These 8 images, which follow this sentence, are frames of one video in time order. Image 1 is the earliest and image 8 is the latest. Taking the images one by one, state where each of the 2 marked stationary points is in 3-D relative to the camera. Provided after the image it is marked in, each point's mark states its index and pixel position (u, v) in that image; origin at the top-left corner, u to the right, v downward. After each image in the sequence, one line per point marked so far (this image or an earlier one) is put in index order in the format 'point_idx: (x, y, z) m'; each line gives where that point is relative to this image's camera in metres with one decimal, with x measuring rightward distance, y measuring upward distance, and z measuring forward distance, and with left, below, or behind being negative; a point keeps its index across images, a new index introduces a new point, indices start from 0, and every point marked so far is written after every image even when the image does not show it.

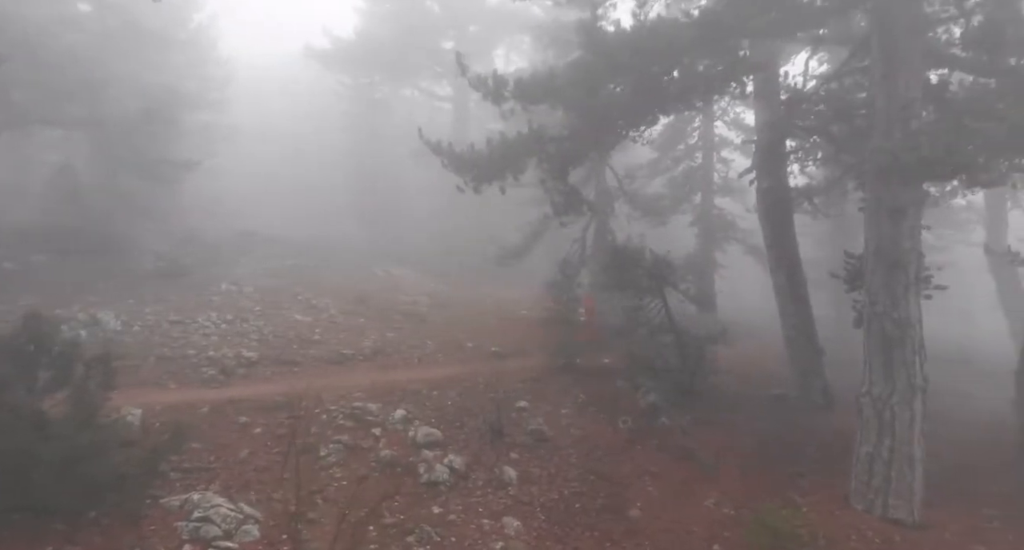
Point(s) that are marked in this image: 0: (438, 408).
0: (-1.1, -2.0, +9.9) m
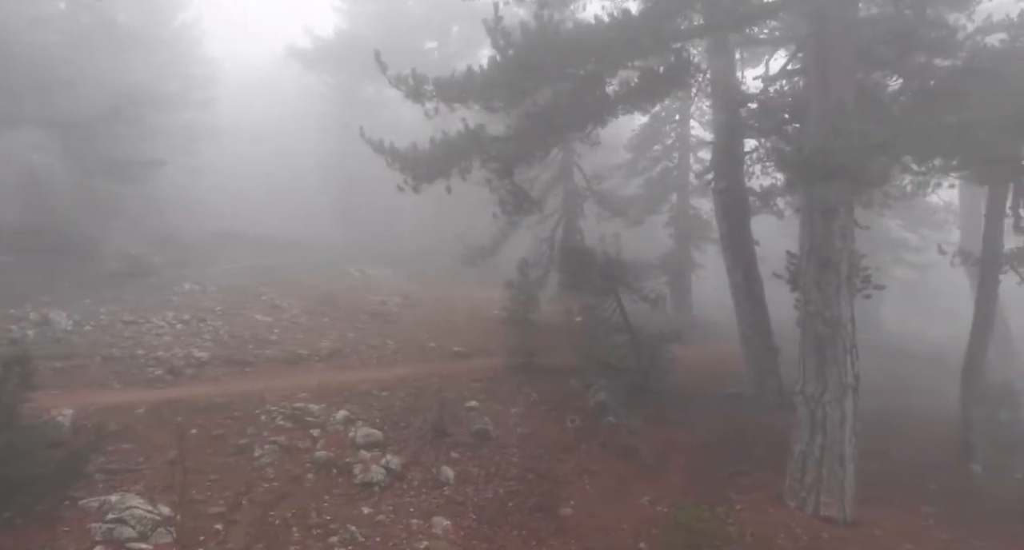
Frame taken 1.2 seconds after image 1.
0: (-1.9, -2.0, +9.9) m
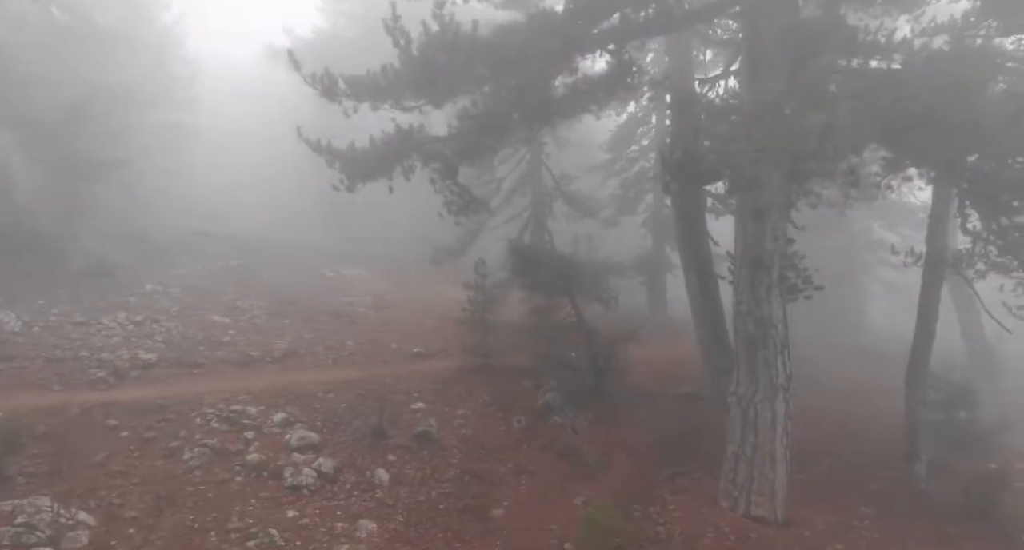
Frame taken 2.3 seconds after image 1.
0: (-2.8, -2.0, +9.8) m
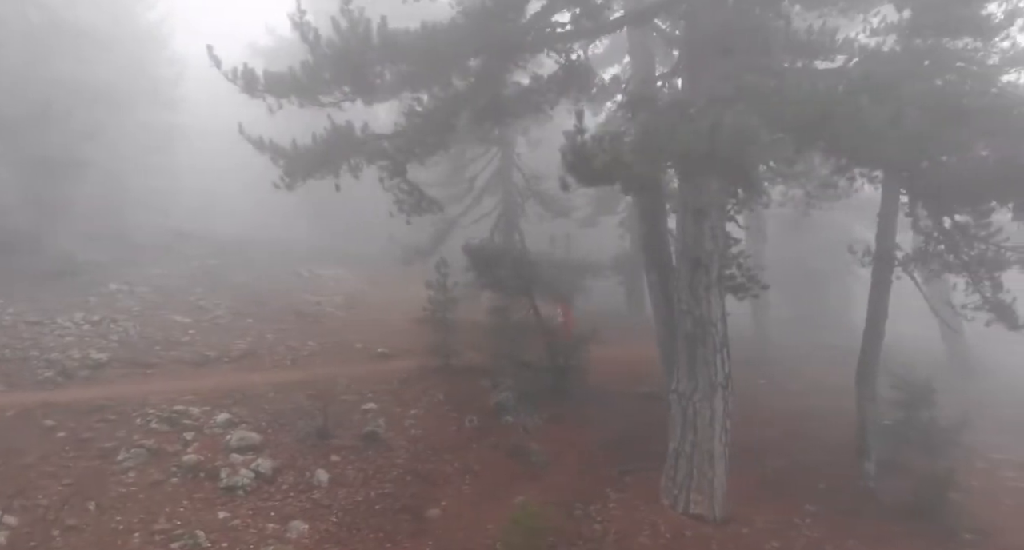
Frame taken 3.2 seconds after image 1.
0: (-3.5, -2.0, +9.7) m
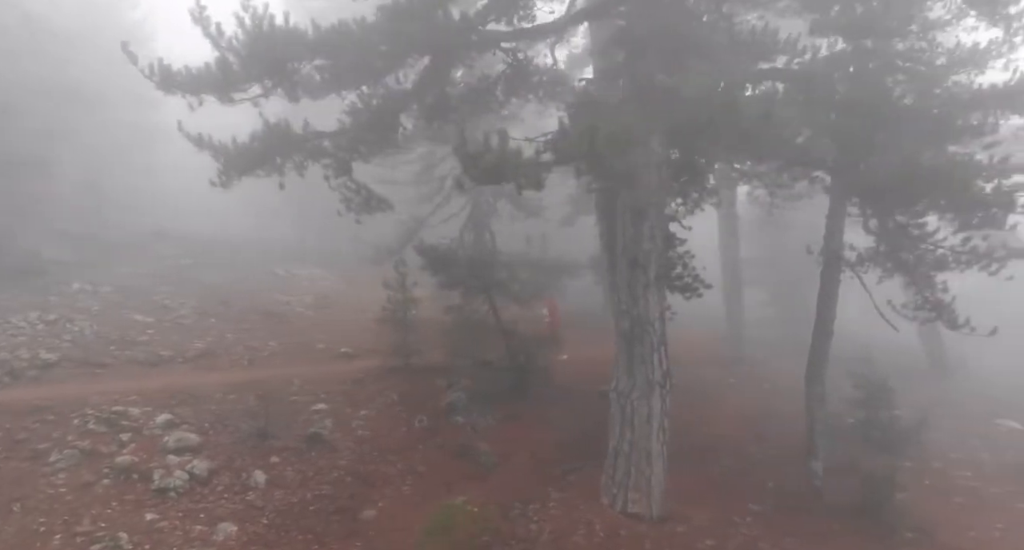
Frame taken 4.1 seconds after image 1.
0: (-4.3, -2.0, +9.7) m
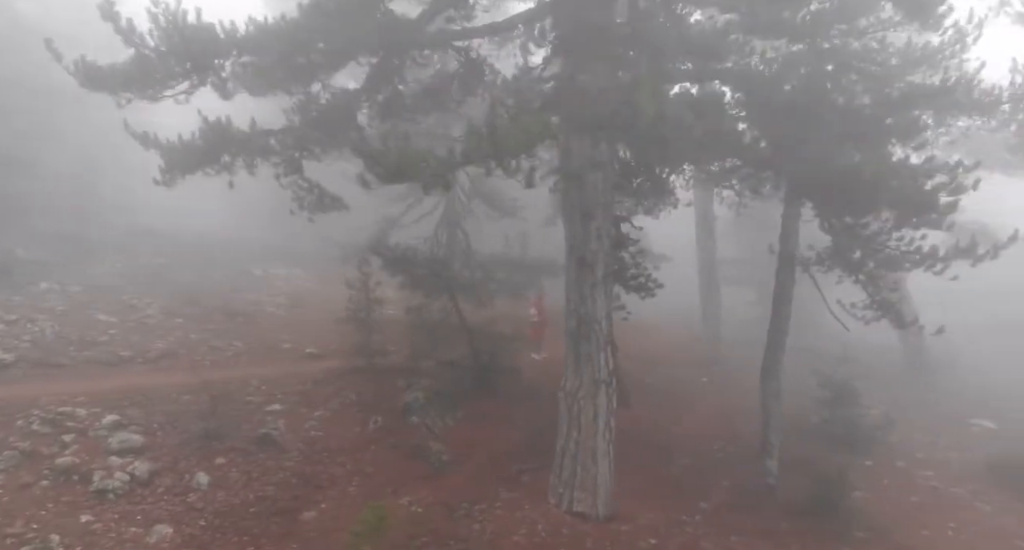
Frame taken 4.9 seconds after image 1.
0: (-4.9, -2.0, +9.6) m
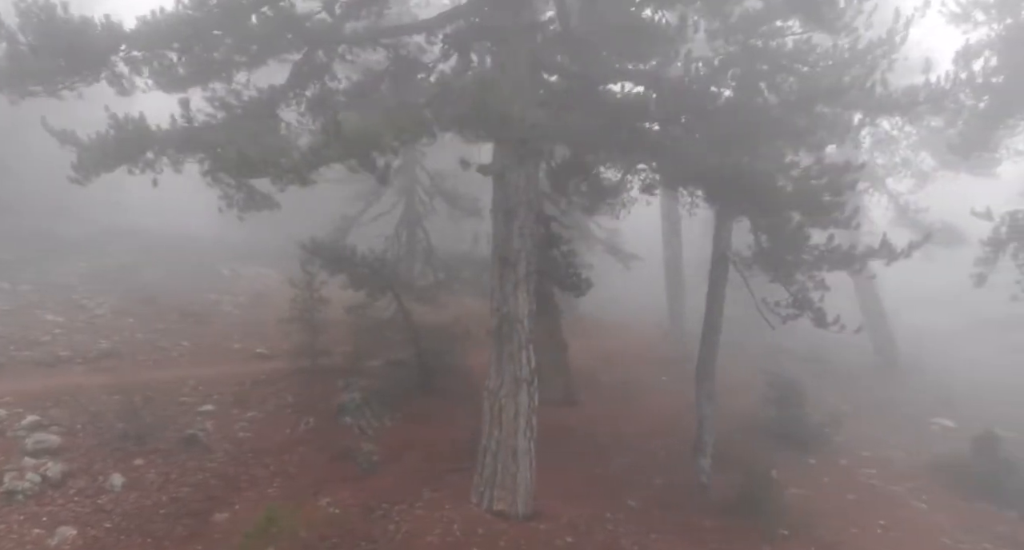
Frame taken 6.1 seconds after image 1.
0: (-5.9, -1.9, +9.5) m
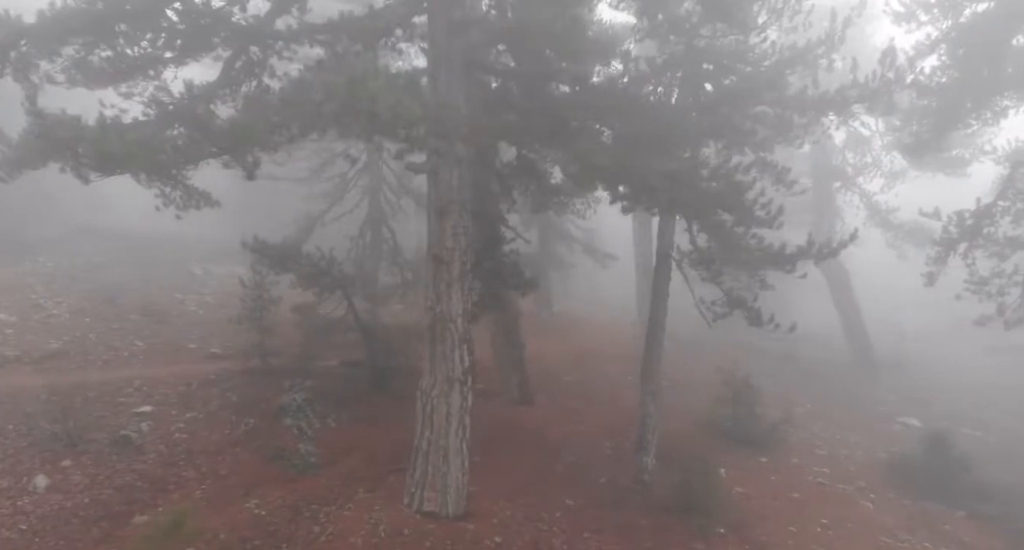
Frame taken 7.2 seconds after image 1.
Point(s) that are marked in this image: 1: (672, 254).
0: (-6.7, -1.9, +9.3) m
1: (+2.4, +0.3, +9.9) m
